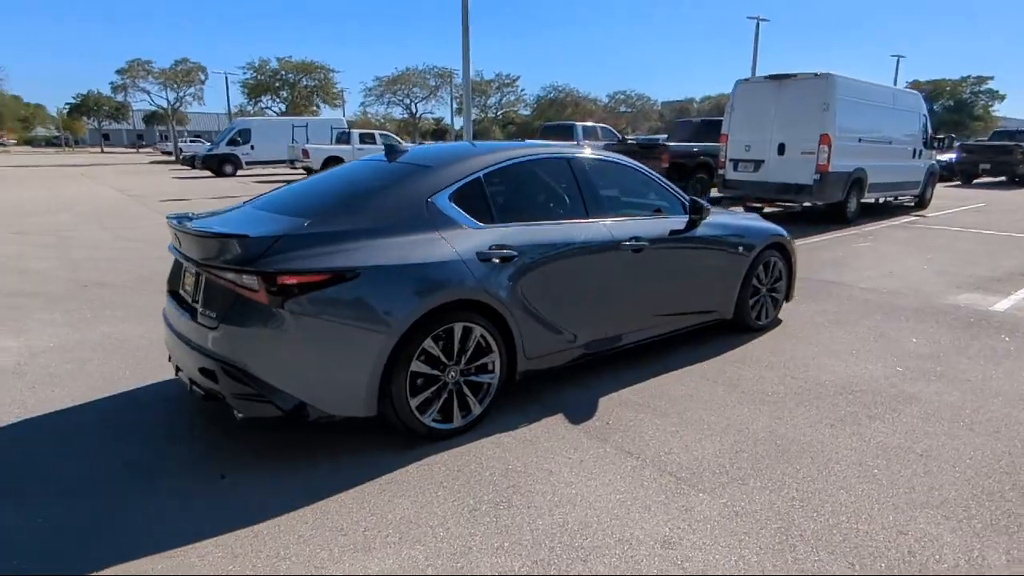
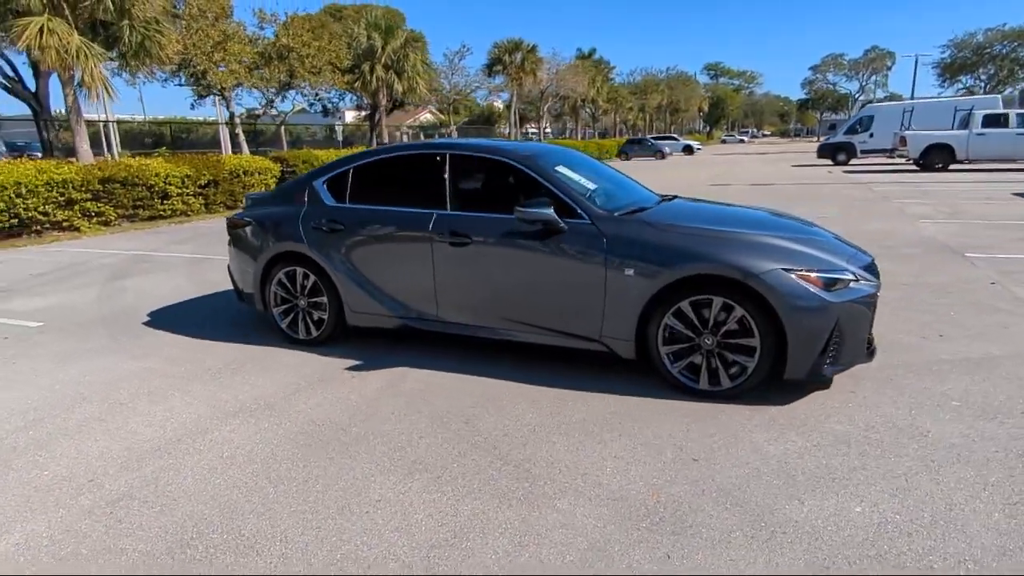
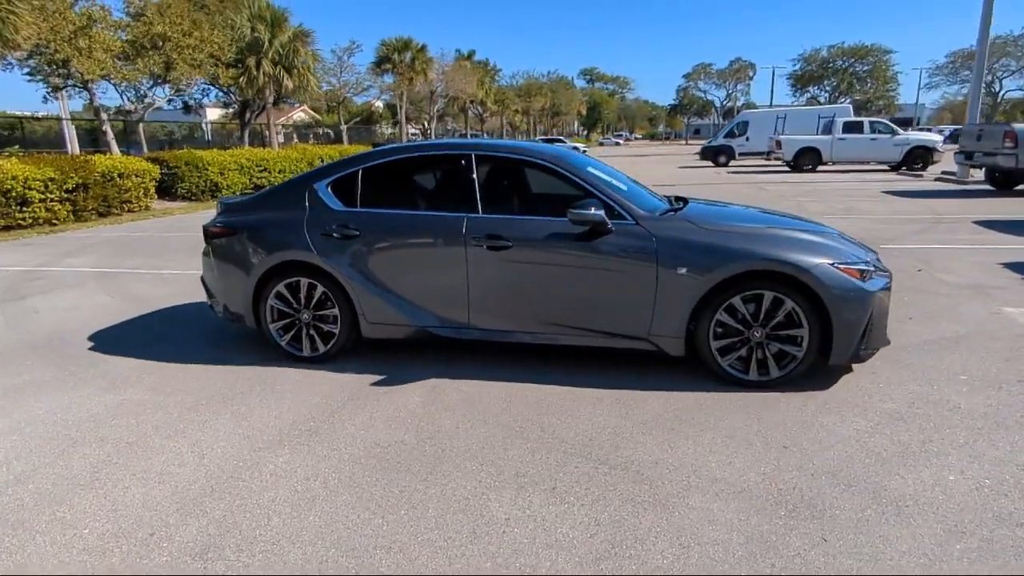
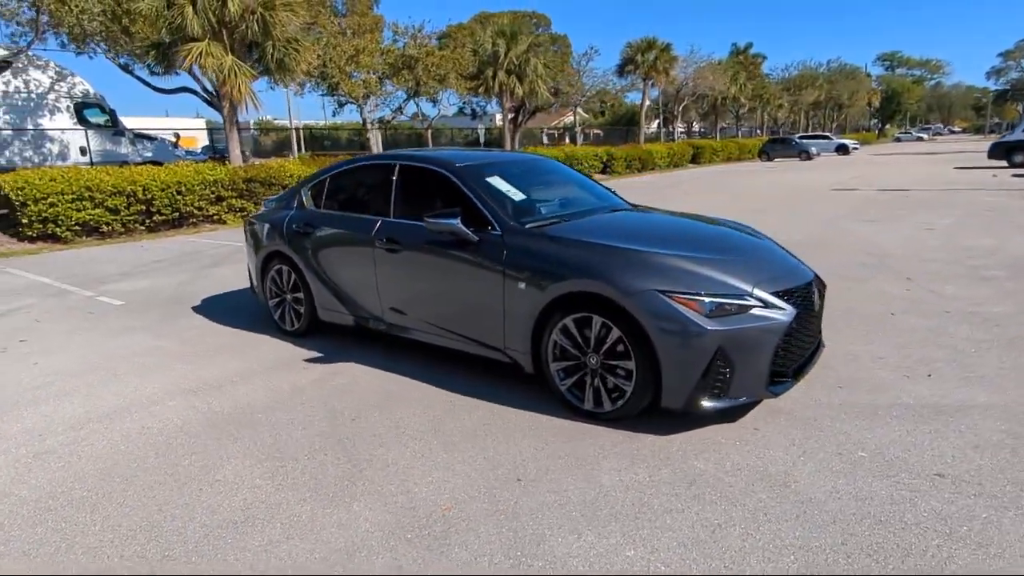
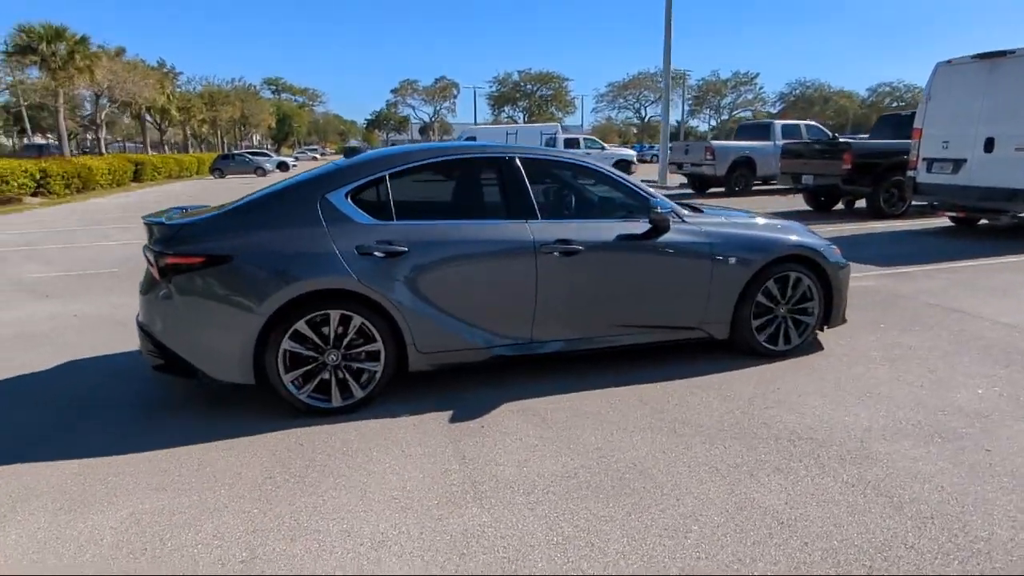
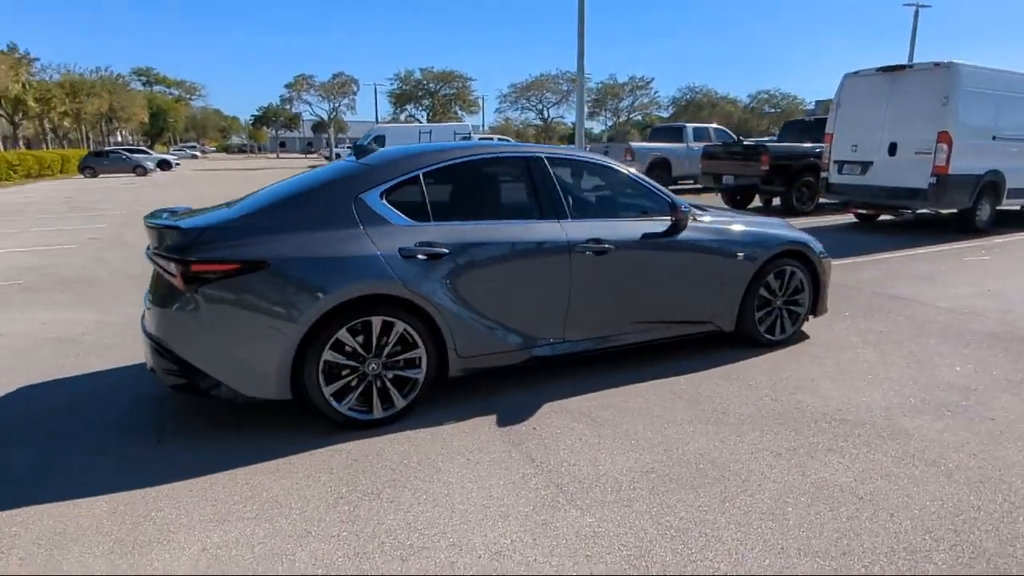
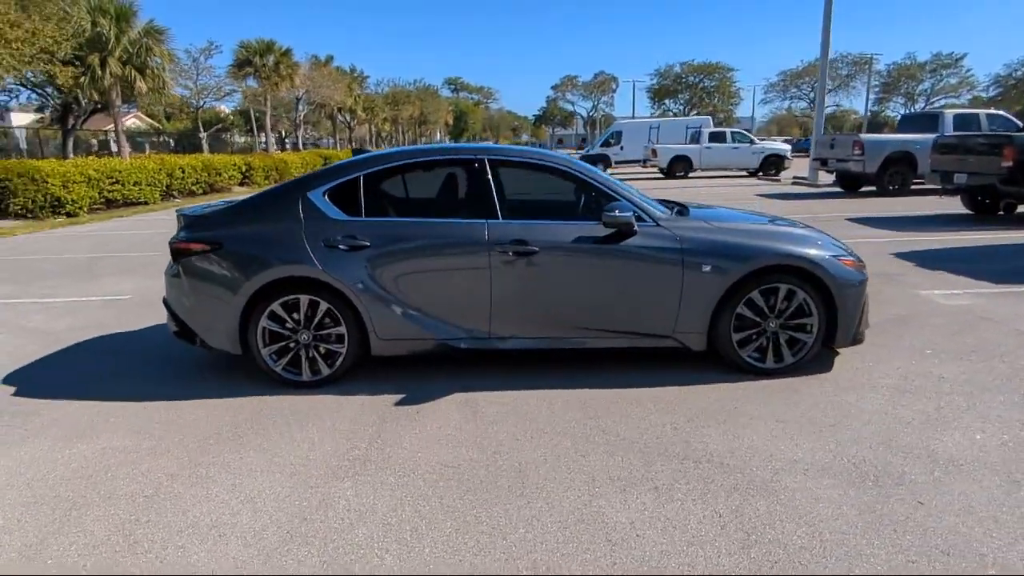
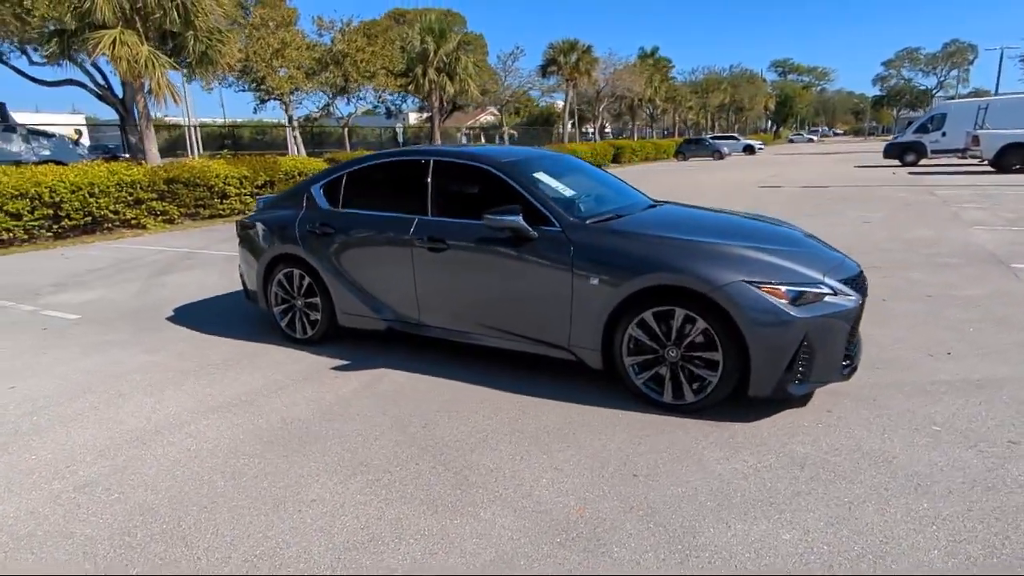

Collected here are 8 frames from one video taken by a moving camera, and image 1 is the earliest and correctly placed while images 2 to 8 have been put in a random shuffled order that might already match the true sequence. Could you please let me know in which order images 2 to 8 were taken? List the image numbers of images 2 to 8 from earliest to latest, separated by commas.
6, 5, 7, 3, 2, 8, 4
